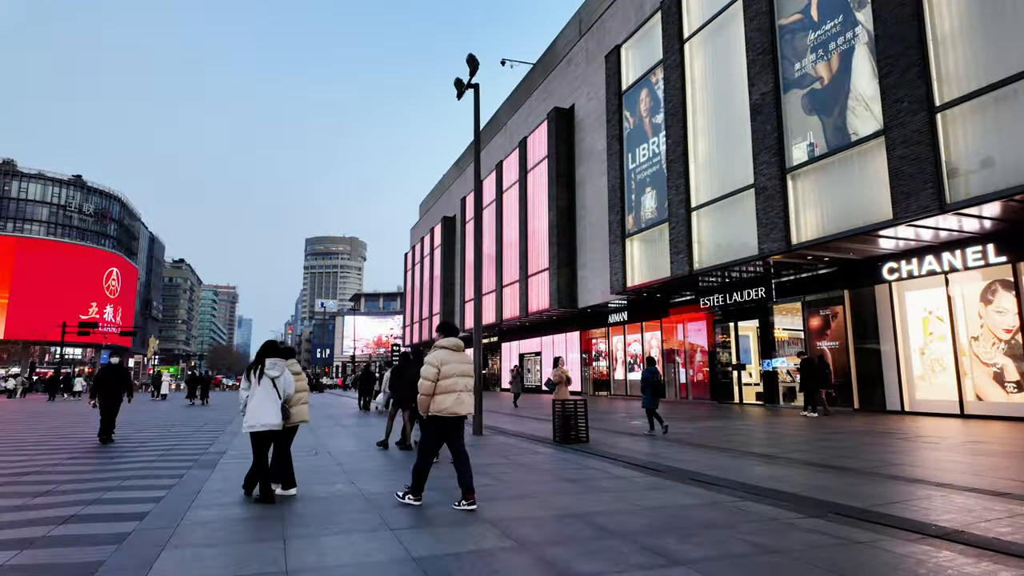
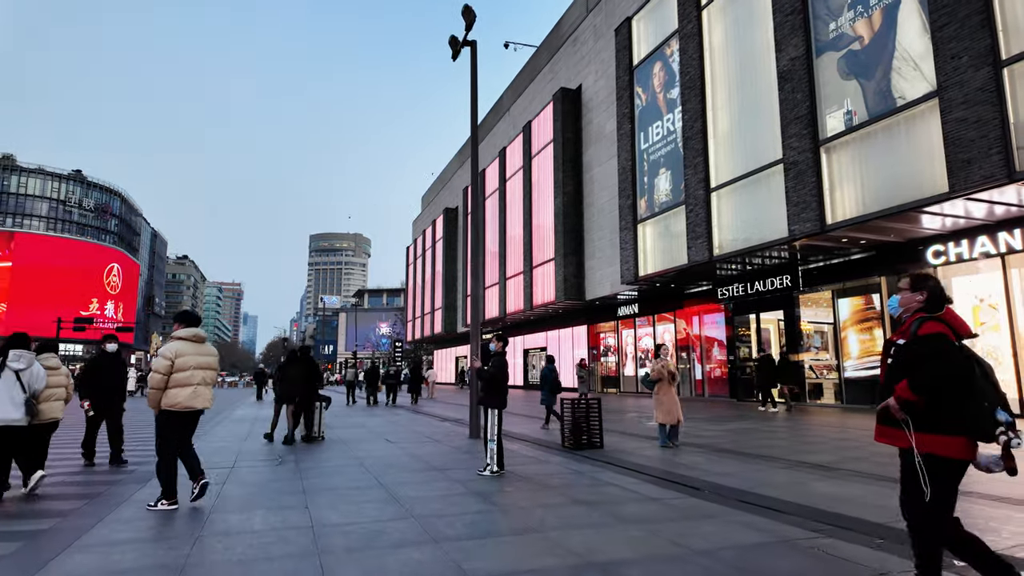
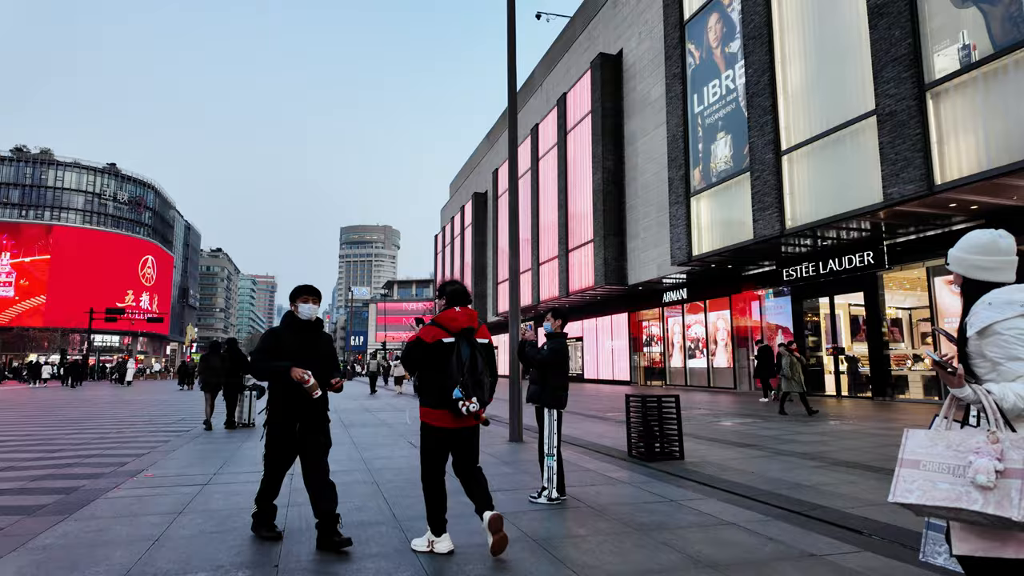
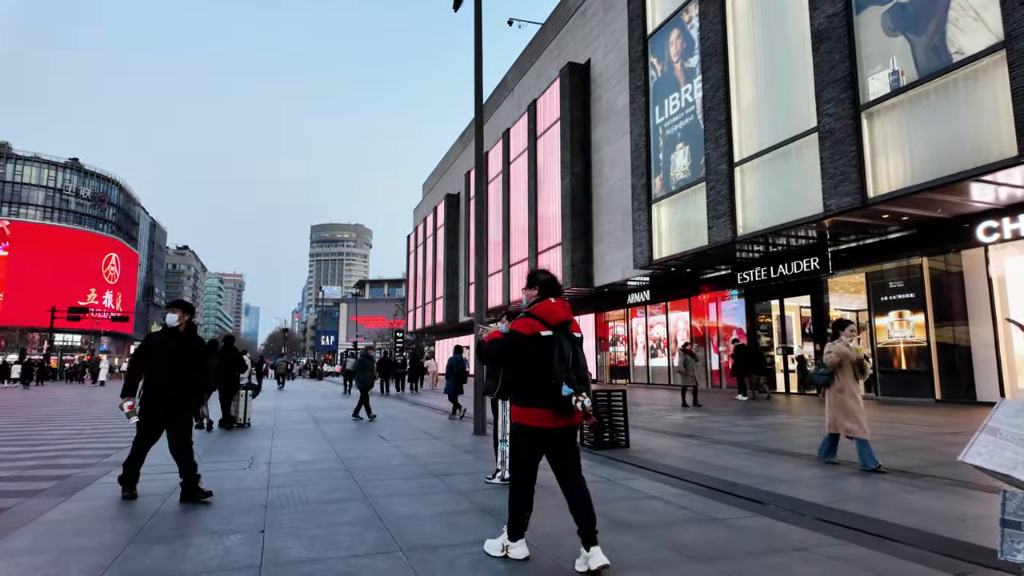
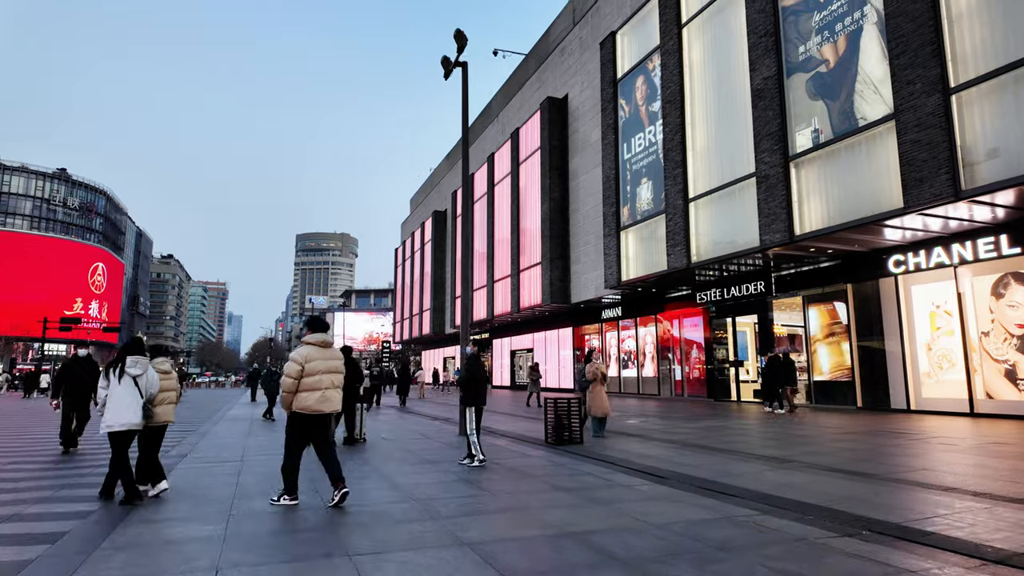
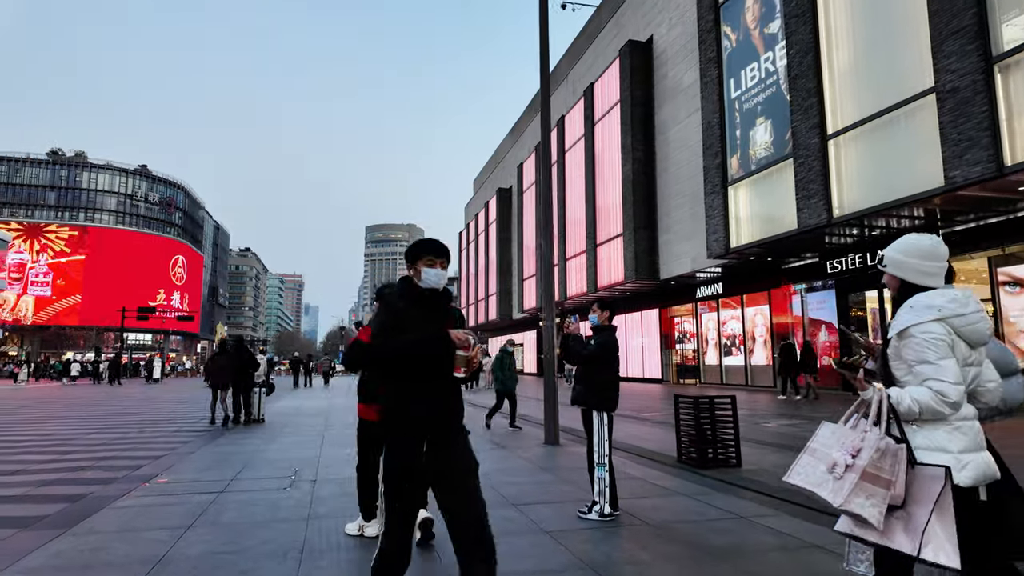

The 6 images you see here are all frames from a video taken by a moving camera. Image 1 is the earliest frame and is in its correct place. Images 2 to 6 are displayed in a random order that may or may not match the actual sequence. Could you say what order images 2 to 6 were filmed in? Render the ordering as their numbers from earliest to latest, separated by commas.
5, 2, 4, 3, 6
